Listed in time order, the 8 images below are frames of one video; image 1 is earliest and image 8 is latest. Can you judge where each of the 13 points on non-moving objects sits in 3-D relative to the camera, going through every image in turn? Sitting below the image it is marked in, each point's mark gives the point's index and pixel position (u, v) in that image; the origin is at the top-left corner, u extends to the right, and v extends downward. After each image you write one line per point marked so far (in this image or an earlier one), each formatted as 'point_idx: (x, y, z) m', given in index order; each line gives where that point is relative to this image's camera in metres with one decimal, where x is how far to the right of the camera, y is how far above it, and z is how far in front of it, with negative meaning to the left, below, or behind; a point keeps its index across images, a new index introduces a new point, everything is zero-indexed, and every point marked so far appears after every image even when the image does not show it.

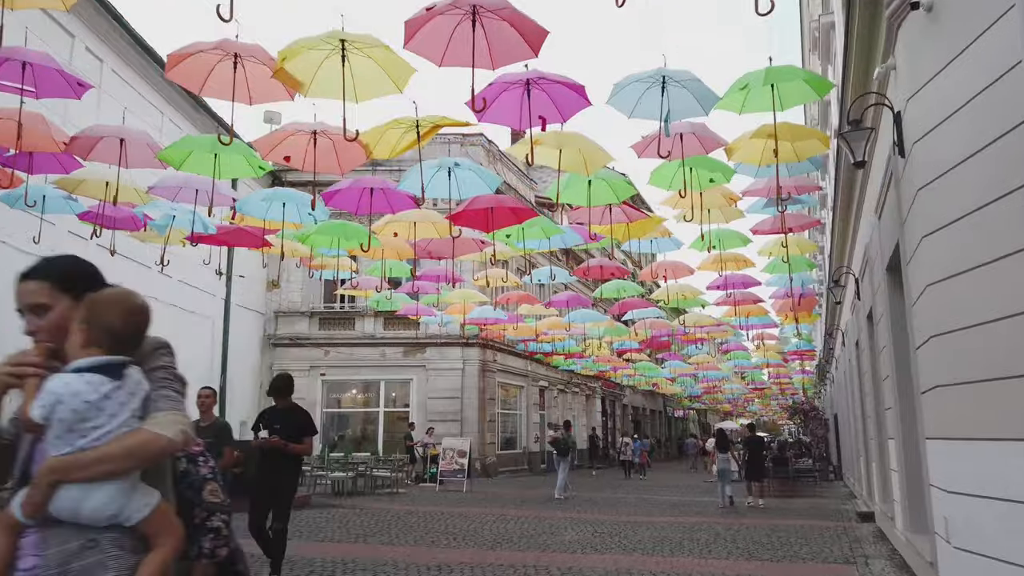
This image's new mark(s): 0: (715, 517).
0: (+4.6, -5.1, +17.6) m
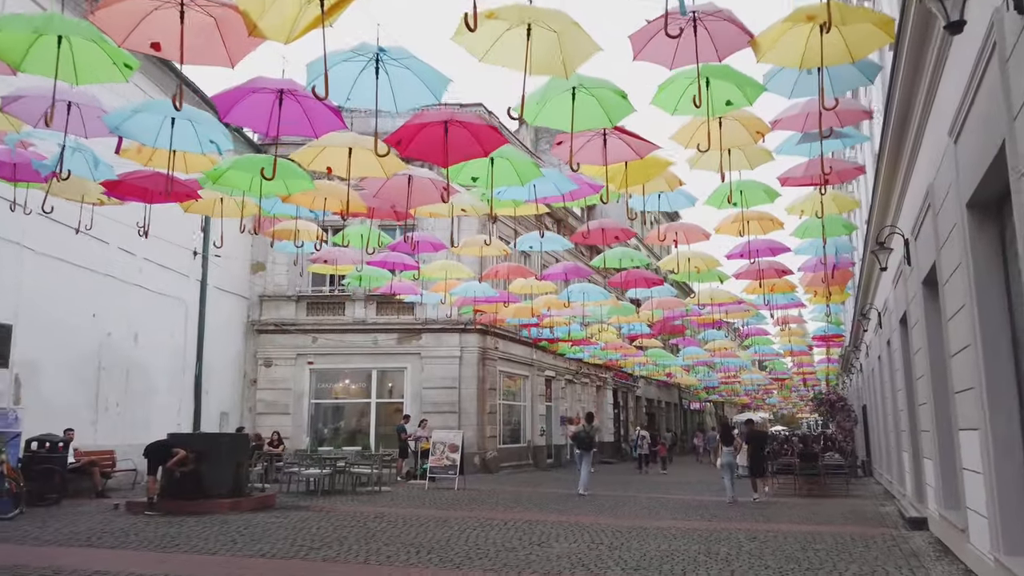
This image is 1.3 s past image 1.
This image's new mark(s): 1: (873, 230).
0: (+4.3, -4.5, +15.1) m
1: (+7.7, +1.3, +16.7) m
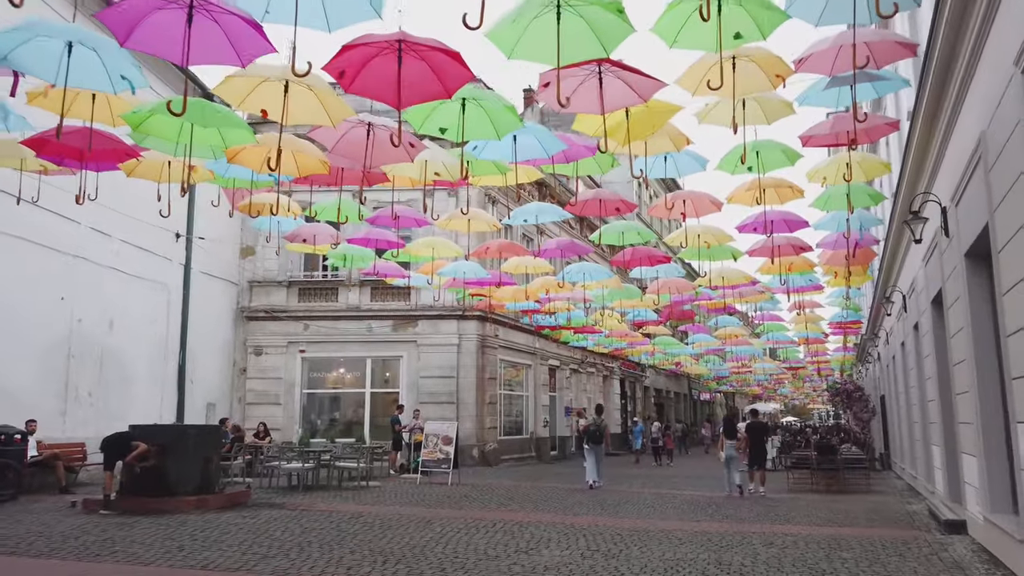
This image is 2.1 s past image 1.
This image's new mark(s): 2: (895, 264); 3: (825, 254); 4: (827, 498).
0: (+4.2, -4.1, +13.6) m
1: (+7.5, +1.7, +15.1) m
2: (+9.5, +0.6, +19.7) m
3: (+6.9, +0.8, +17.4) m
4: (+7.7, -5.1, +19.4) m
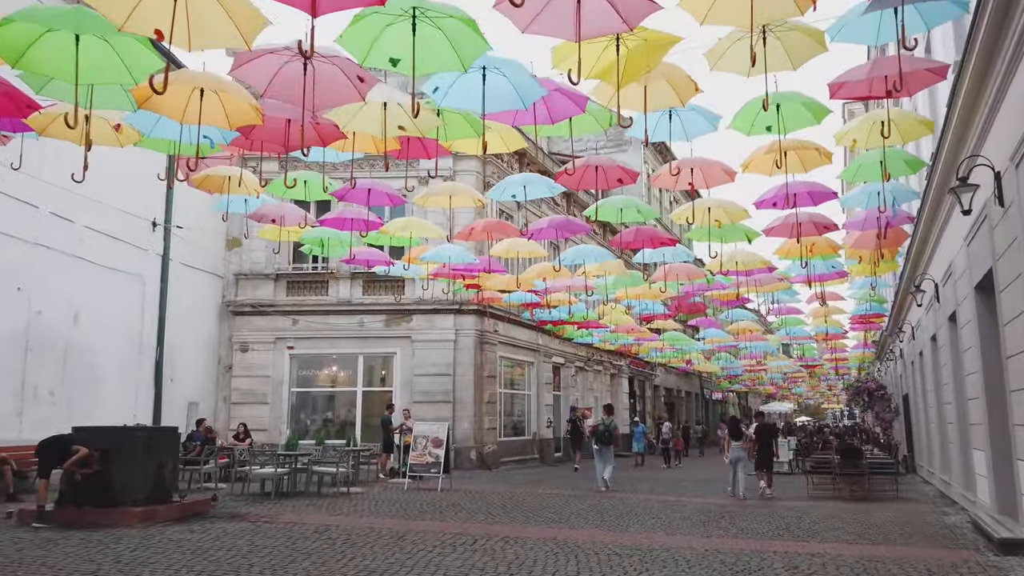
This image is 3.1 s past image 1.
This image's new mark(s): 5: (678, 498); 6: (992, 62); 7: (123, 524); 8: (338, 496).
0: (+3.9, -3.8, +11.9) m
1: (+7.3, +2.0, +13.4) m
2: (+9.4, +0.9, +17.9) m
3: (+6.7, +1.0, +15.7) m
4: (+7.6, -4.9, +17.6) m
5: (+4.0, -5.1, +19.1) m
6: (+6.0, +2.8, +9.9) m
7: (-6.3, -3.9, +13.0) m
8: (-3.9, -4.6, +17.5) m
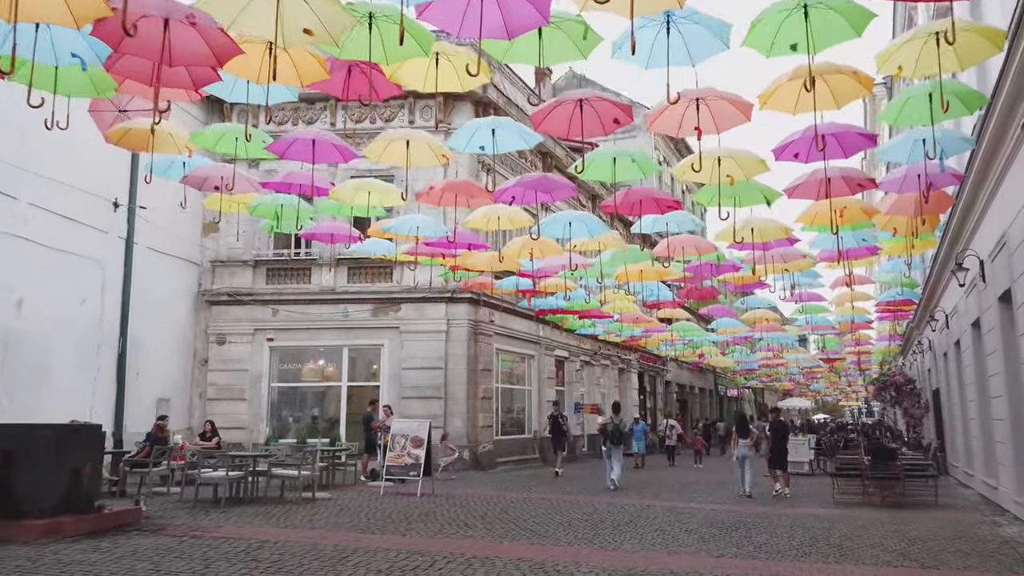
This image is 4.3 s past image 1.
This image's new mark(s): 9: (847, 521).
0: (+3.5, -3.4, +9.7) m
1: (+6.9, +2.5, +11.1) m
2: (+9.0, +1.4, +15.6) m
3: (+6.3, +1.5, +13.4) m
4: (+7.3, -4.4, +15.4) m
5: (+3.8, -4.6, +16.9) m
6: (+5.6, +3.3, +7.7) m
7: (-6.7, -3.5, +11.0) m
8: (-4.2, -4.2, +15.4) m
9: (+6.1, -4.3, +14.5) m
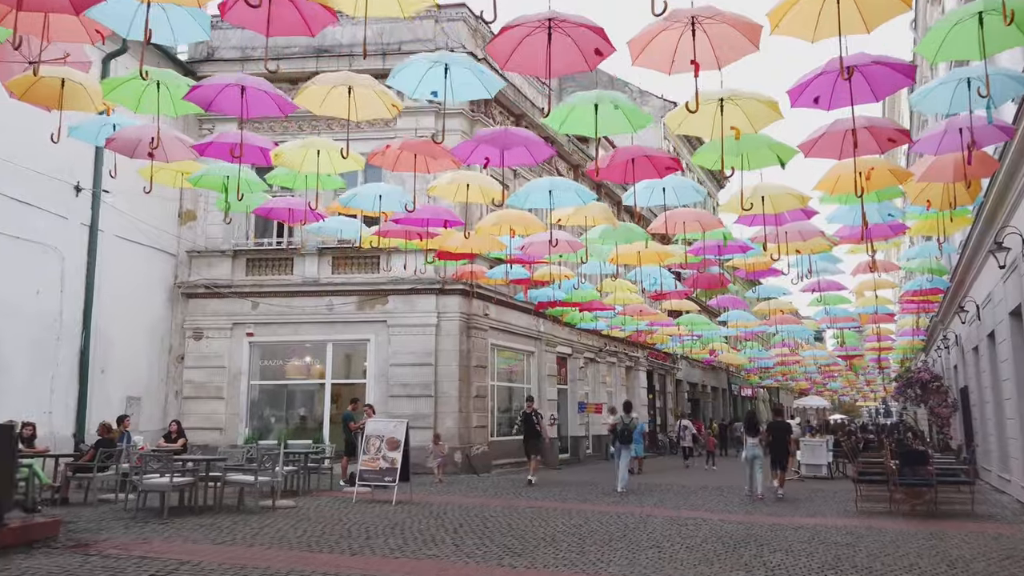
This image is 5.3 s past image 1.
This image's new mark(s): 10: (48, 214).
0: (+3.1, -3.1, +7.9) m
1: (+6.5, +2.8, +9.3) m
2: (+8.7, +1.7, +13.7) m
3: (+6.0, +1.8, +11.6) m
4: (+7.0, -4.1, +13.5) m
5: (+3.5, -4.3, +15.1) m
6: (+5.1, +3.6, +5.9) m
7: (-7.1, -3.2, +9.3) m
8: (-4.5, -3.9, +13.8) m
9: (+5.8, -3.9, +12.7) m
10: (-11.6, +1.8, +19.7) m
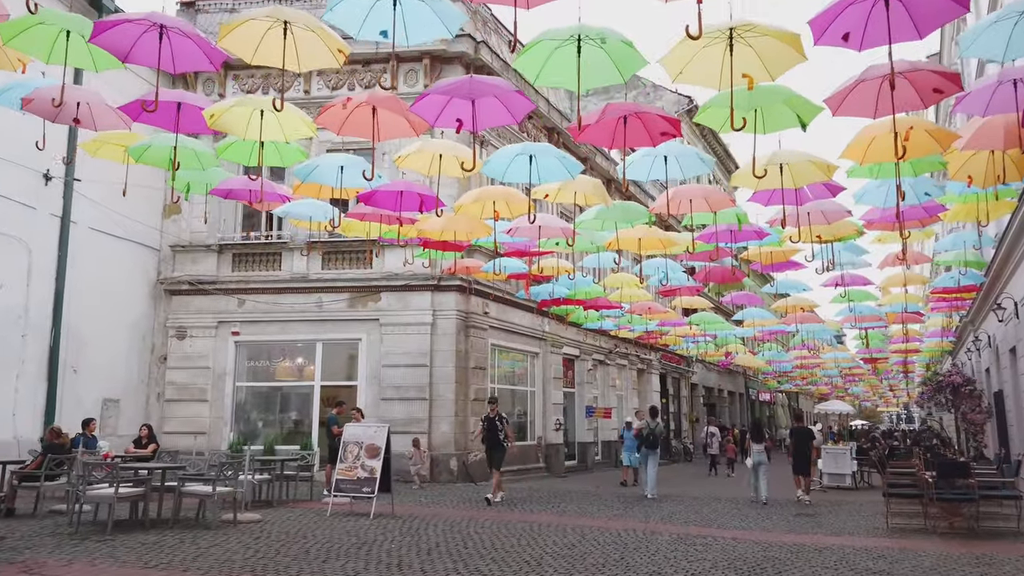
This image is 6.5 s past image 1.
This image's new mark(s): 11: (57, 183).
0: (+2.7, -2.9, +6.4) m
1: (+6.2, +3.0, +7.7) m
2: (+8.5, +1.9, +12.0) m
3: (+5.7, +2.0, +10.0) m
4: (+6.7, -3.9, +11.9) m
5: (+3.3, -4.2, +13.5) m
6: (+4.7, +3.8, +4.3) m
7: (-7.4, -3.0, +8.0) m
8: (-4.7, -3.8, +12.4) m
9: (+5.5, -3.8, +11.0) m
10: (-11.7, +2.0, +18.5) m
11: (-11.4, +2.6, +19.8) m
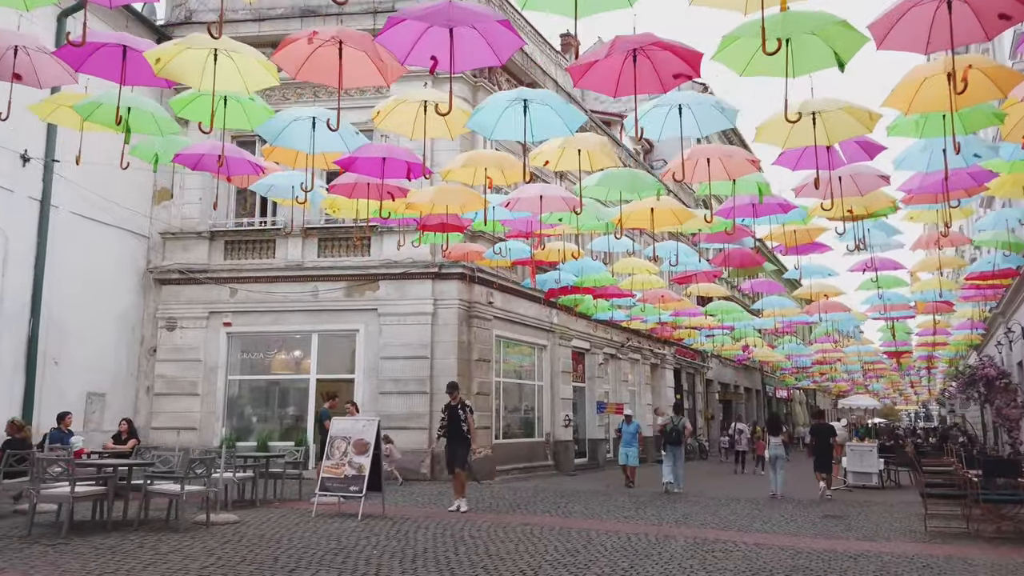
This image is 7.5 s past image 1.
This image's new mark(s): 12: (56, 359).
0: (+2.6, -2.5, +5.1) m
1: (+6.0, +3.3, +6.3) m
2: (+8.4, +2.2, +10.7) m
3: (+5.6, +2.3, +8.7) m
4: (+6.7, -3.6, +10.6) m
5: (+3.3, -3.8, +12.3) m
6: (+4.5, +4.1, +3.0) m
7: (-7.5, -2.7, +6.9) m
8: (-4.7, -3.5, +11.2) m
9: (+5.5, -3.4, +9.7) m
10: (-11.6, +2.3, +17.4) m
11: (-11.3, +2.9, +18.7) m
12: (-11.2, -1.7, +19.4) m
